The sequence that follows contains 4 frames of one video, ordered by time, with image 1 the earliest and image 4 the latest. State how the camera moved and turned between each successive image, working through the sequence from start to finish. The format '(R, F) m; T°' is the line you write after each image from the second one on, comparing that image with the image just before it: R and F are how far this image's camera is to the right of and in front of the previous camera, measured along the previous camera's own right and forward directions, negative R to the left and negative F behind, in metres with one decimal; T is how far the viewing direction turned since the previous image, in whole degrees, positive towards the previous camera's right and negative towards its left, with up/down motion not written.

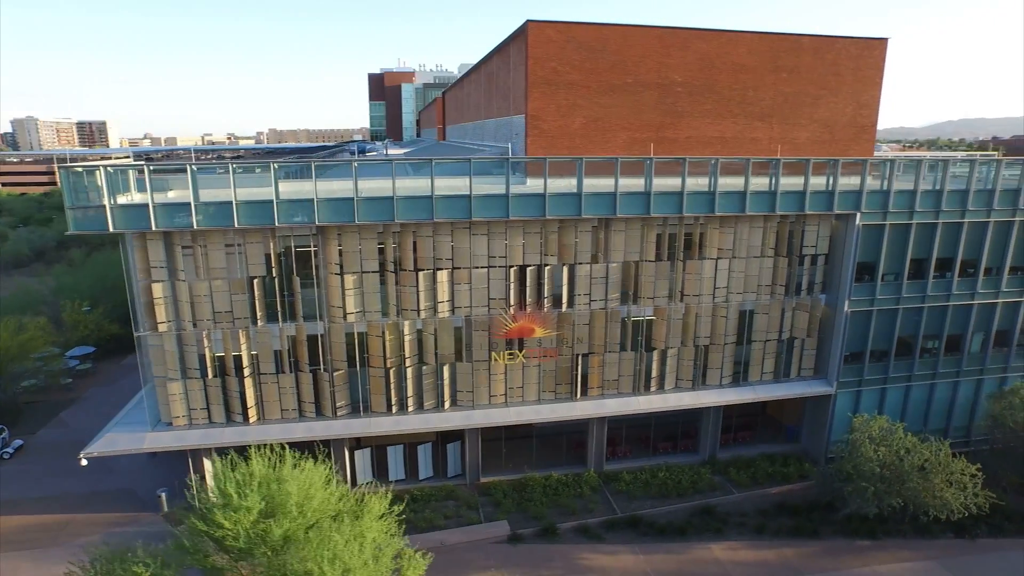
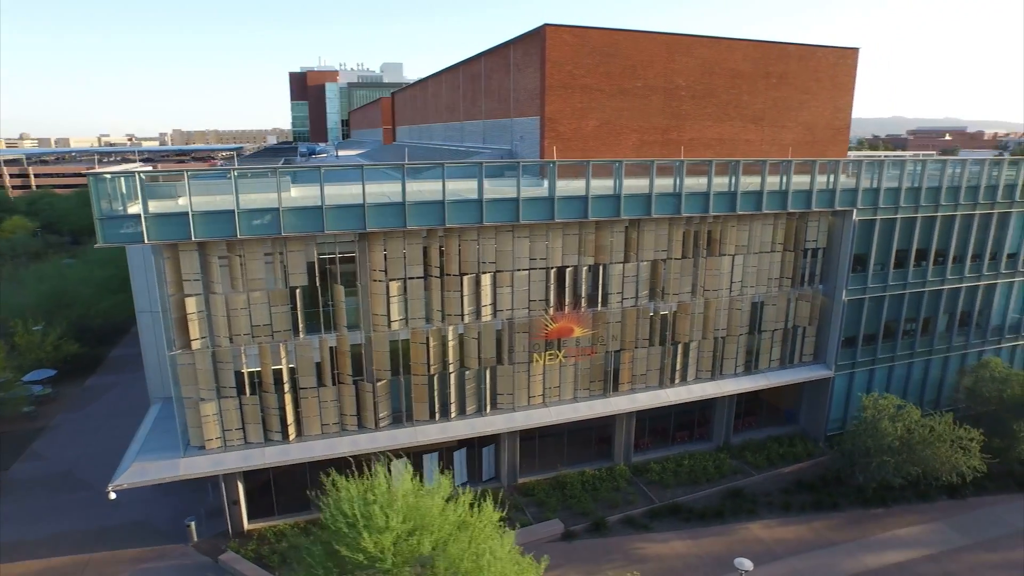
(-3.9, +0.1) m; +8°
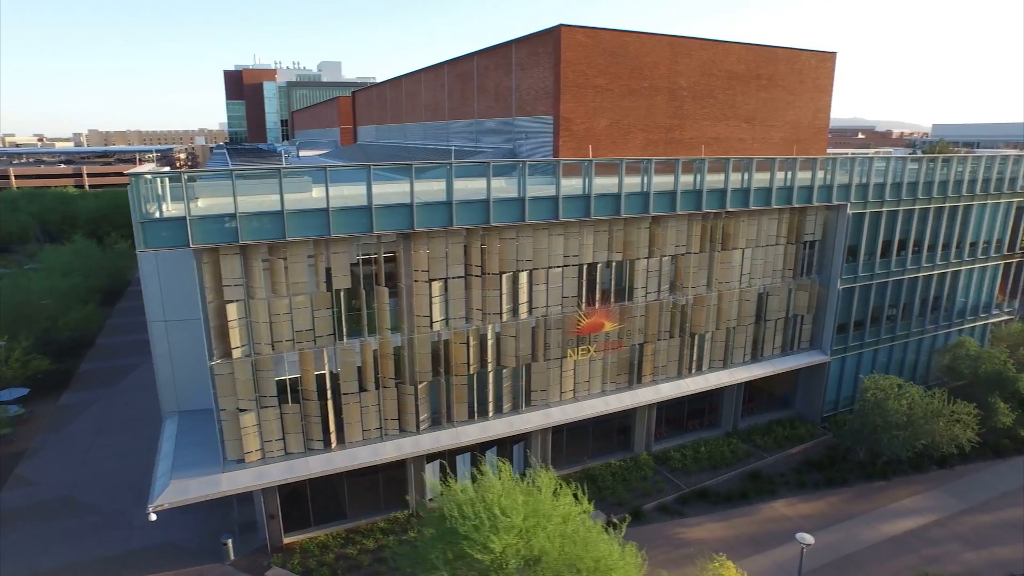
(-3.2, +0.1) m; +6°
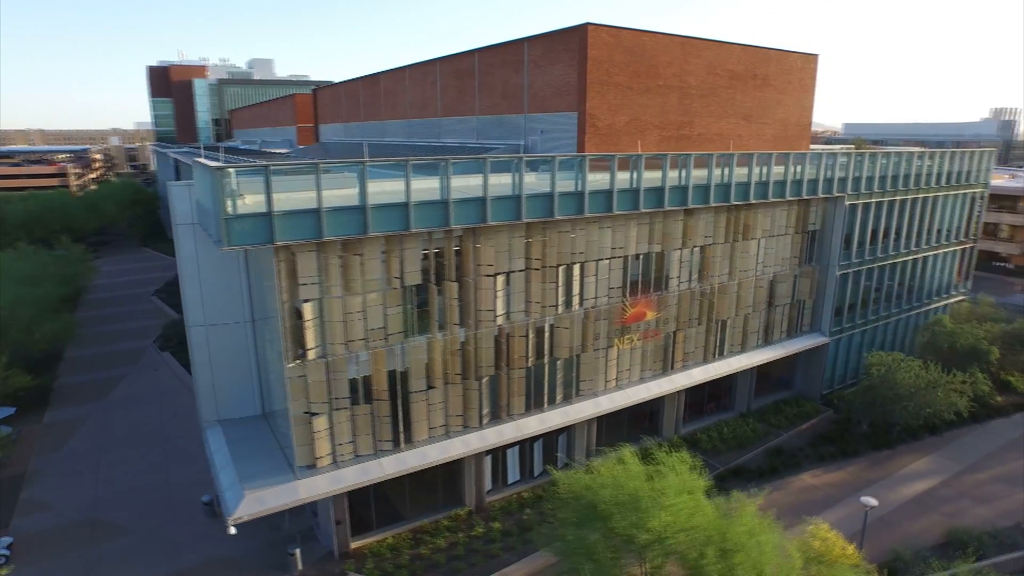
(-3.9, 0.0) m; +7°
